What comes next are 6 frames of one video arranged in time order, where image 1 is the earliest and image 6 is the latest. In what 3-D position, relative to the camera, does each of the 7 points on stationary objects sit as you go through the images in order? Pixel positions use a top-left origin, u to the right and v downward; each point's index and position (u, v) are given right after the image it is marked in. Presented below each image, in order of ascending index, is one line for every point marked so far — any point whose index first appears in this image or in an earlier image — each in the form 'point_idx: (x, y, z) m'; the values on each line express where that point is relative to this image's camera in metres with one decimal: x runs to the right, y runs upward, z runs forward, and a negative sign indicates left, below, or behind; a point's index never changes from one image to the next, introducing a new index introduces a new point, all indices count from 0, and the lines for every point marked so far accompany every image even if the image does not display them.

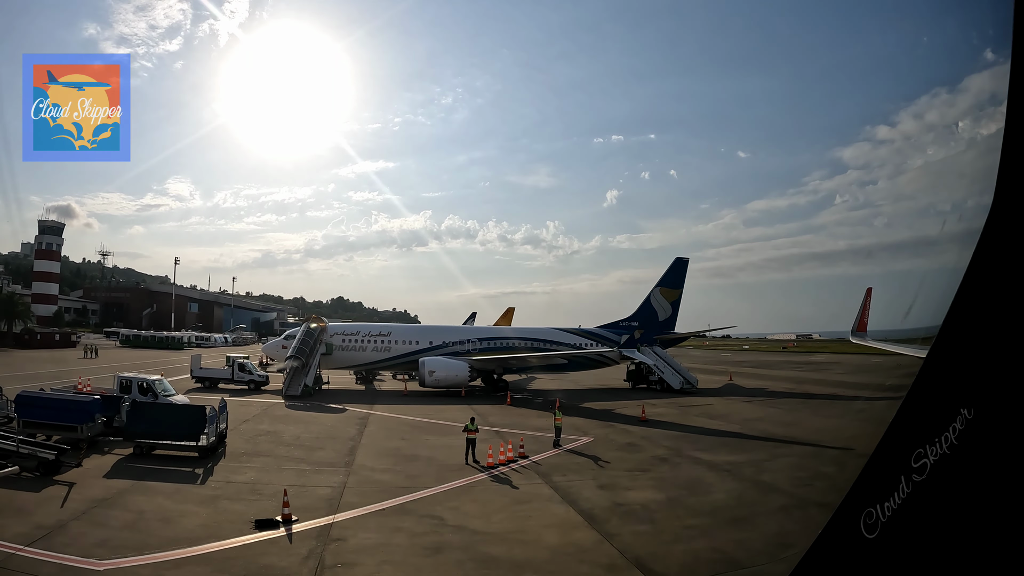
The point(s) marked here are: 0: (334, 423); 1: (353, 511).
0: (-6.9, -5.2, +19.7) m
1: (-3.0, -4.4, +10.4) m
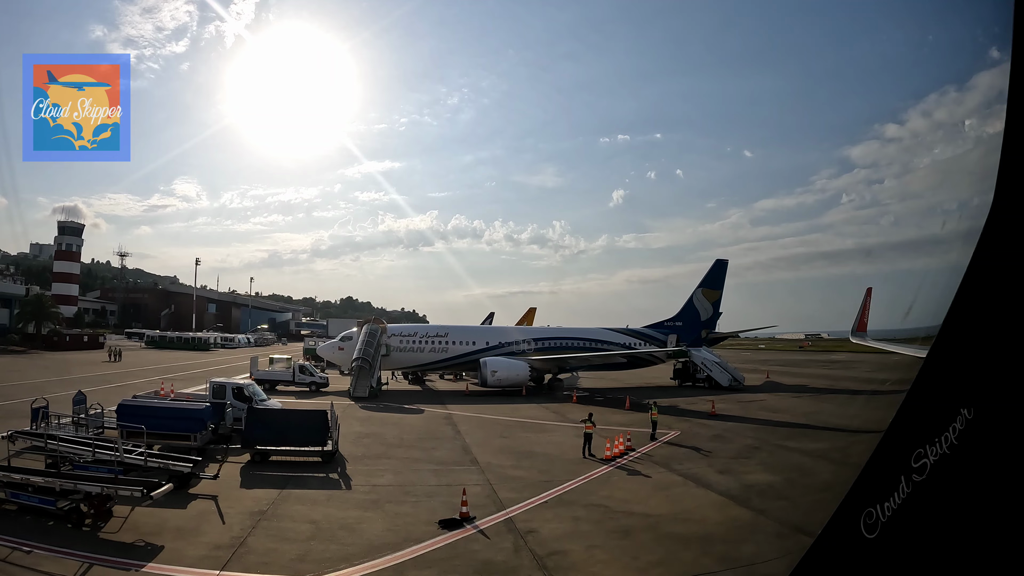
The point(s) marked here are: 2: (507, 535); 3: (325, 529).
0: (-3.5, -5.3, +20.2) m
1: (+0.3, -4.5, +10.9) m
2: (-0.1, -4.4, +9.0) m
3: (-3.2, -4.3, +8.9) m
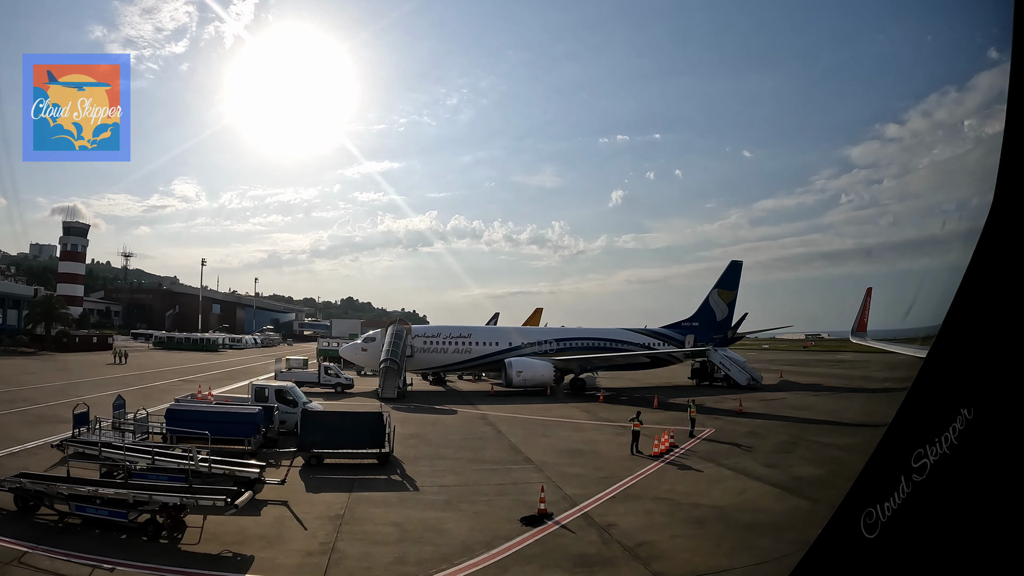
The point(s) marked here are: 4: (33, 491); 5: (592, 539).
0: (-2.0, -5.3, +20.6) m
1: (+1.8, -4.6, +11.2) m
2: (+1.4, -4.4, +9.4) m
3: (-1.7, -4.4, +9.2) m
4: (-10.3, -4.6, +10.7) m
5: (+1.4, -4.4, +9.2) m
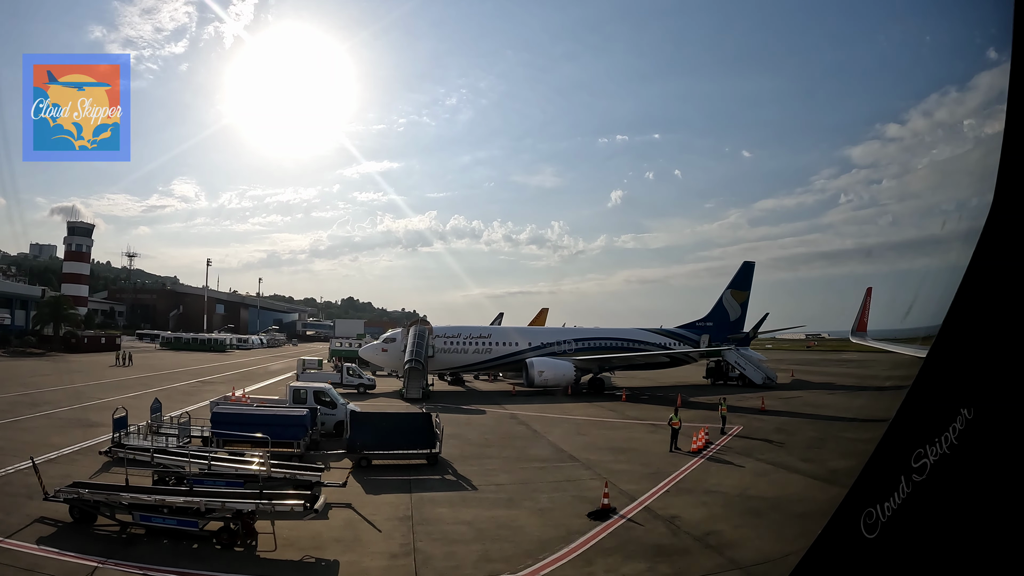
0: (-0.7, -5.4, +20.9) m
1: (+3.1, -4.7, +11.6) m
2: (+2.7, -4.5, +9.7) m
3: (-0.4, -4.4, +9.6) m
4: (-9.0, -4.6, +11.0) m
5: (+2.7, -4.5, +9.6) m
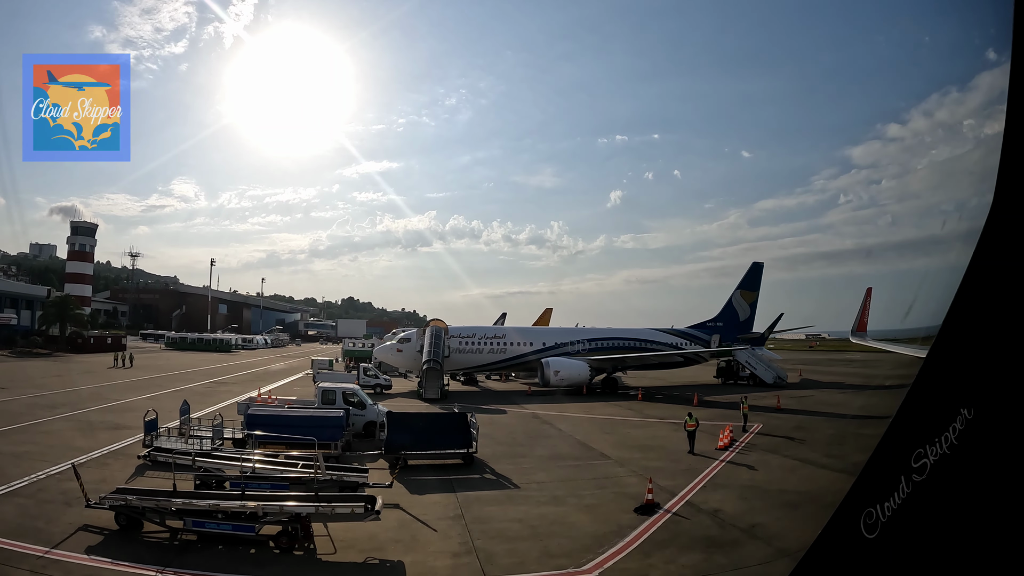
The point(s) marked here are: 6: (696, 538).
0: (+0.2, -5.4, +21.2) m
1: (+4.0, -4.7, +11.8) m
2: (+3.7, -4.5, +10.0) m
3: (+0.5, -4.5, +9.9) m
4: (-8.0, -4.6, +11.3) m
5: (+3.7, -4.5, +9.8) m
6: (+3.3, -4.5, +9.3) m
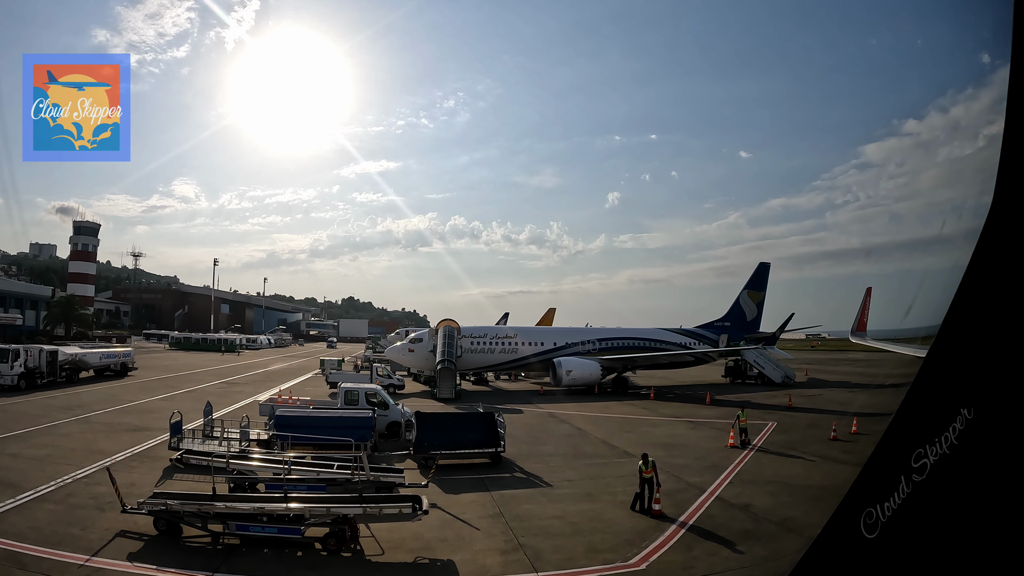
0: (+1.0, -5.4, +21.4) m
1: (+4.8, -4.7, +12.1) m
2: (+4.4, -4.6, +10.3) m
3: (+1.3, -4.5, +10.1) m
4: (-7.3, -4.7, +11.5) m
5: (+4.5, -4.5, +10.1) m
6: (+4.0, -4.5, +9.6) m
